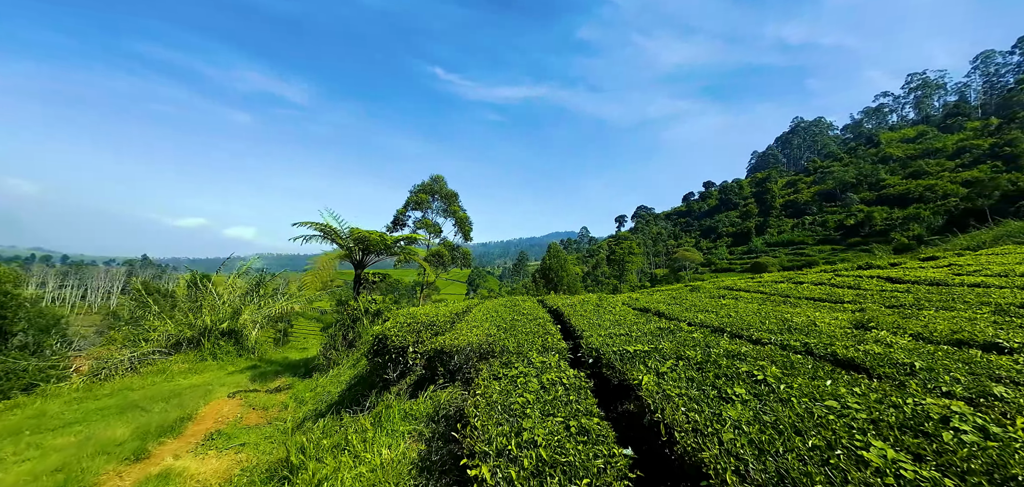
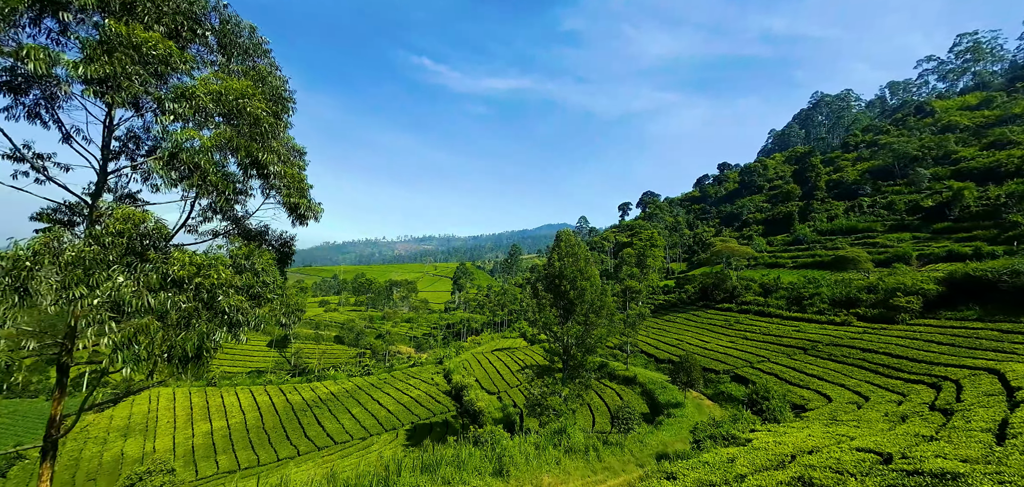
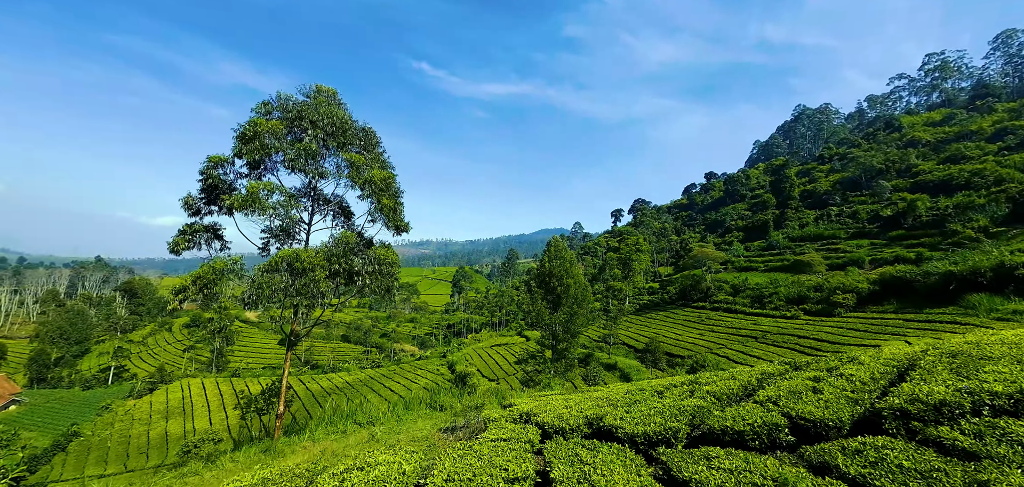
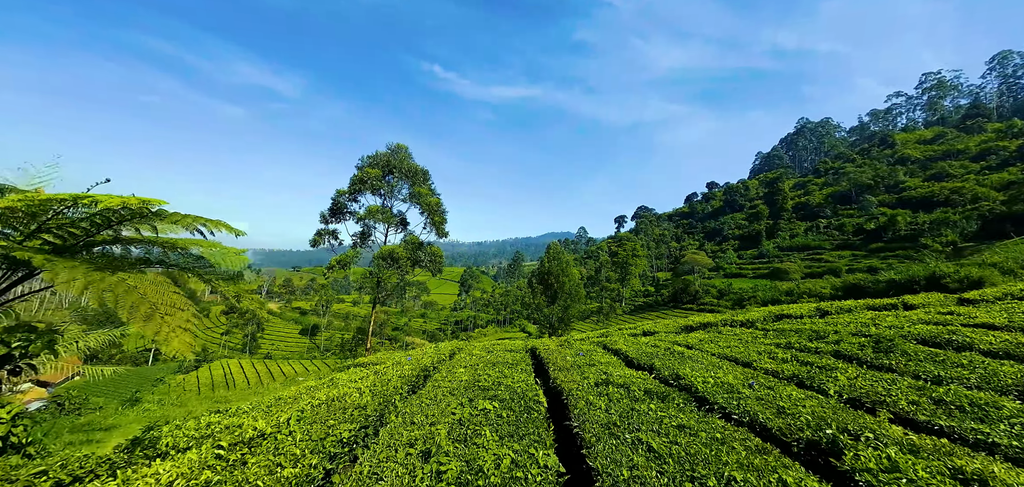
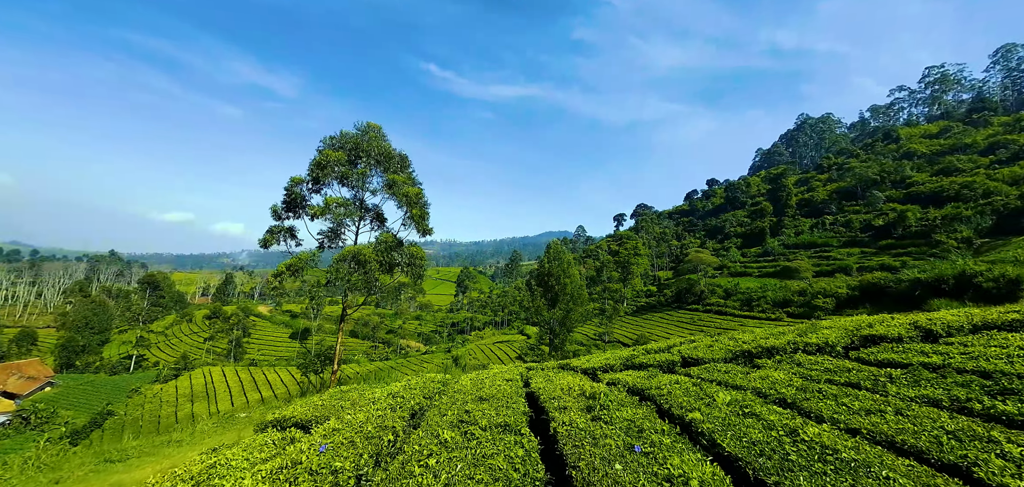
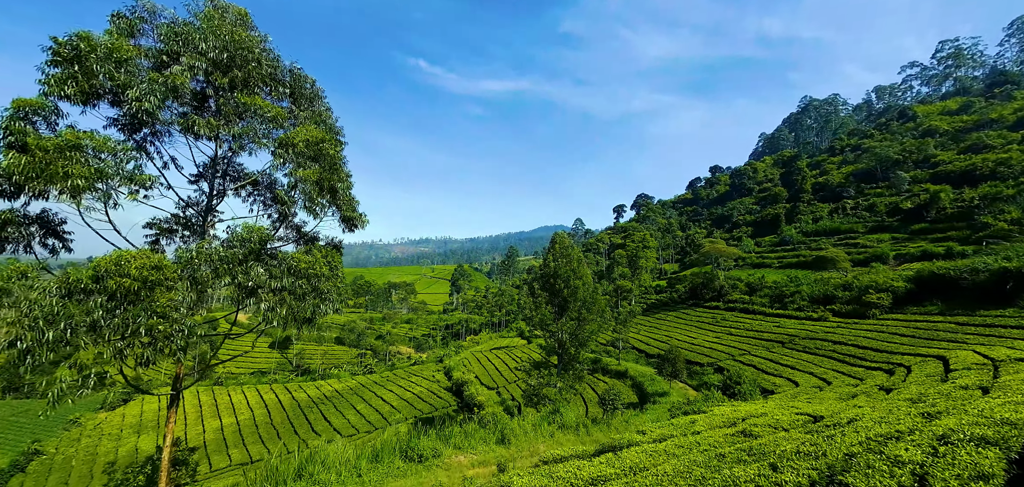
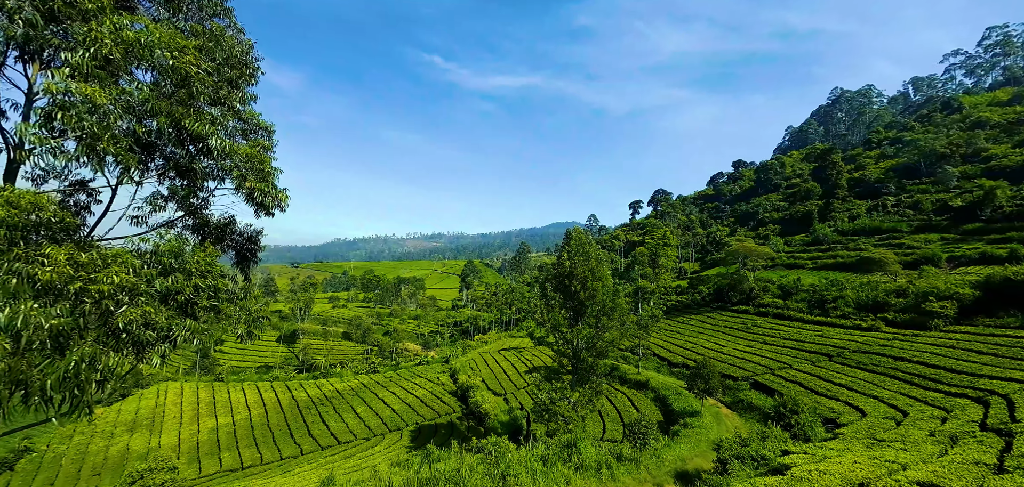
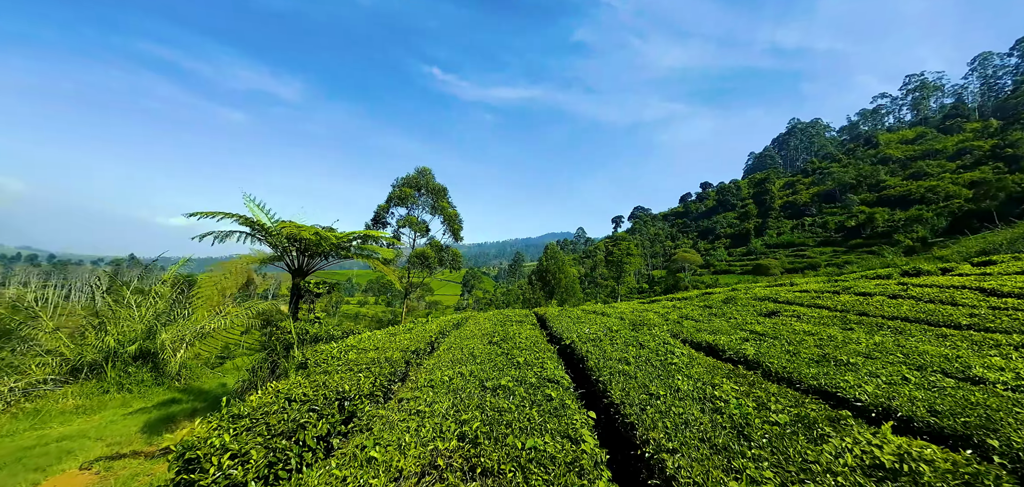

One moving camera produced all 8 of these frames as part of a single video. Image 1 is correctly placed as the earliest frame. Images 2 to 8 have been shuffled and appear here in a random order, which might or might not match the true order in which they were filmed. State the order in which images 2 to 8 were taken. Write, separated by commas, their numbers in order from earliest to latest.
8, 4, 5, 3, 6, 2, 7
